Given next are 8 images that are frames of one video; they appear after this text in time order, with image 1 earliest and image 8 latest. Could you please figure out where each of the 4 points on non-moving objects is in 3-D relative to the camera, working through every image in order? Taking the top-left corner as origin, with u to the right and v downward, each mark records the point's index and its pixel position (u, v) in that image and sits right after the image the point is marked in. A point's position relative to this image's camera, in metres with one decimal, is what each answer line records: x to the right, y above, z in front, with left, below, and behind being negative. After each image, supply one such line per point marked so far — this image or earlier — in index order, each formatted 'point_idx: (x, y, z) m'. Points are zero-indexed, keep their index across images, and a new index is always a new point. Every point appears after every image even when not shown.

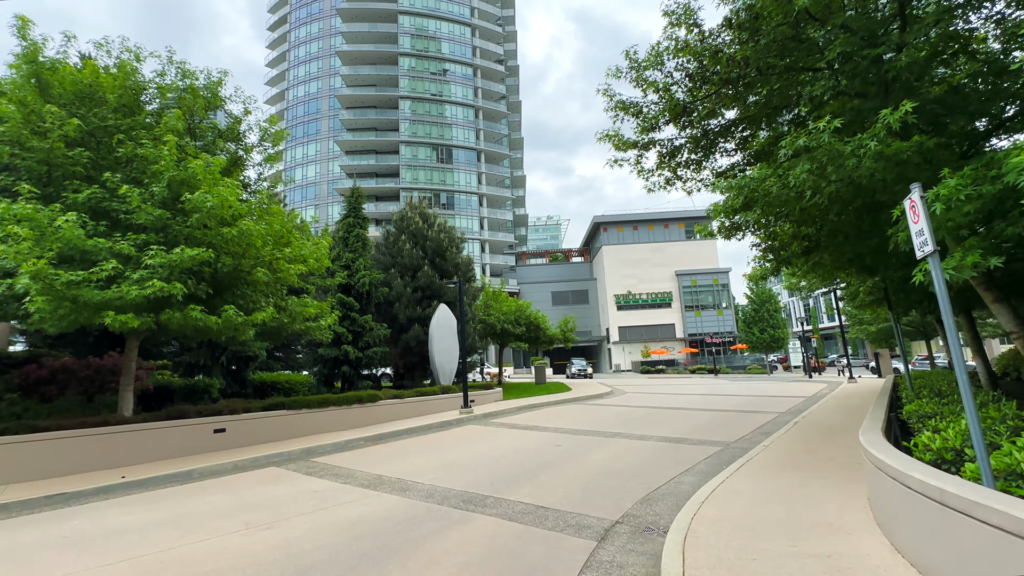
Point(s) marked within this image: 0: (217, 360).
0: (-10.1, -2.5, +16.3) m
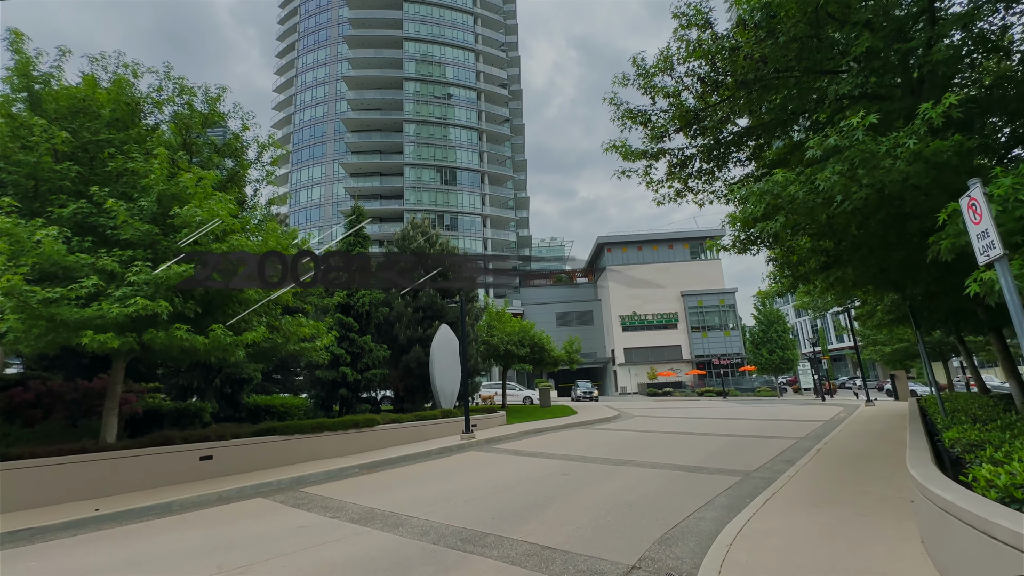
0: (-10.0, -3.2, +15.7) m
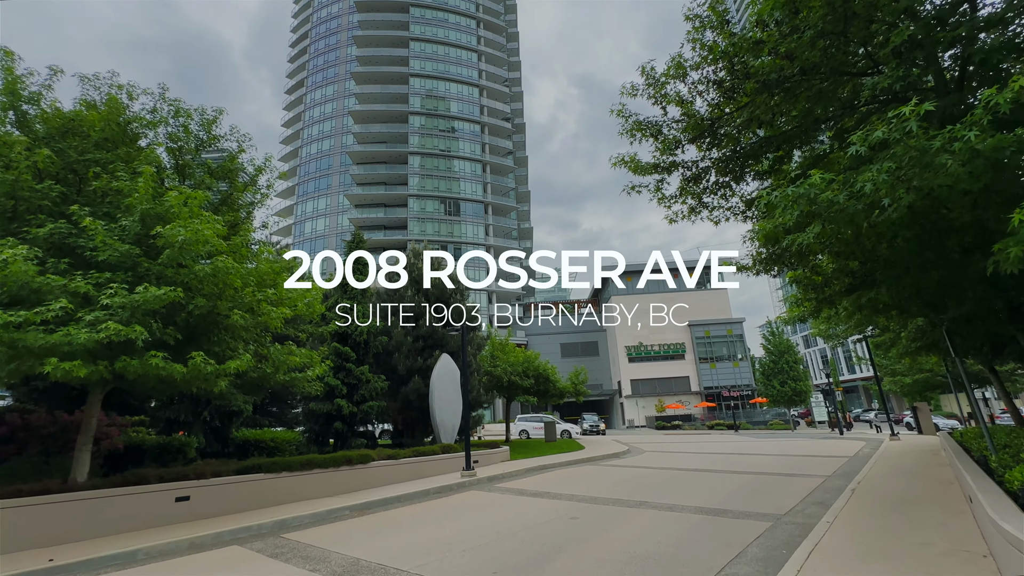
0: (-9.8, -4.0, +14.9) m
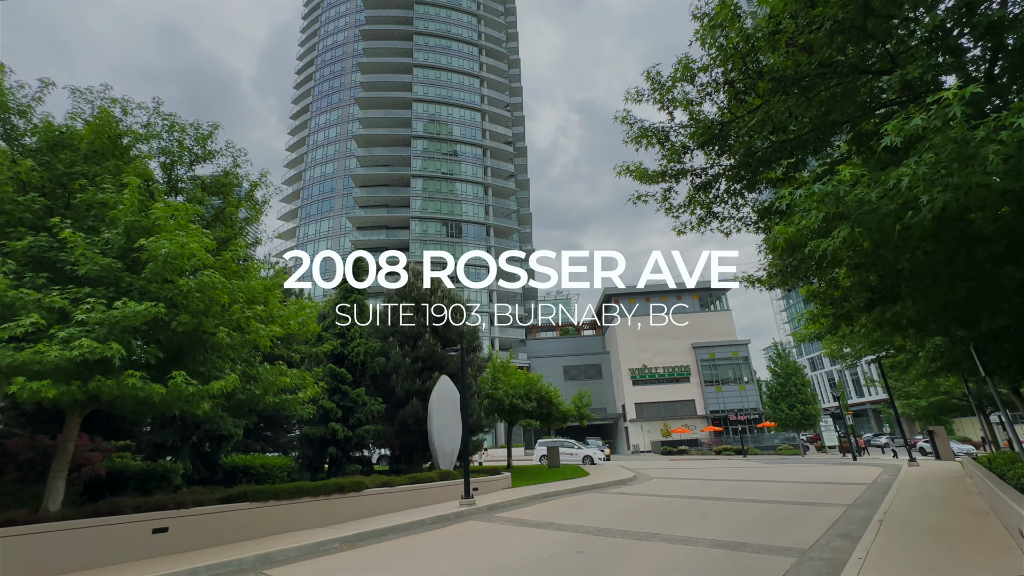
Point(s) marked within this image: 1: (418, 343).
0: (-9.8, -4.6, +14.3) m
1: (-3.8, -2.2, +19.1) m
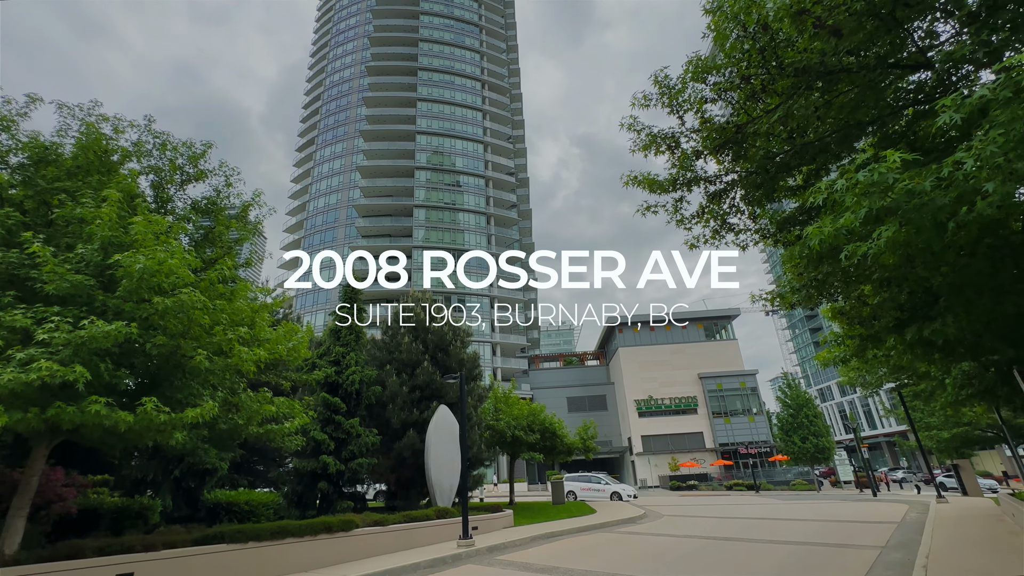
0: (-9.7, -5.3, +13.5) m
1: (-3.7, -3.2, +18.4) m
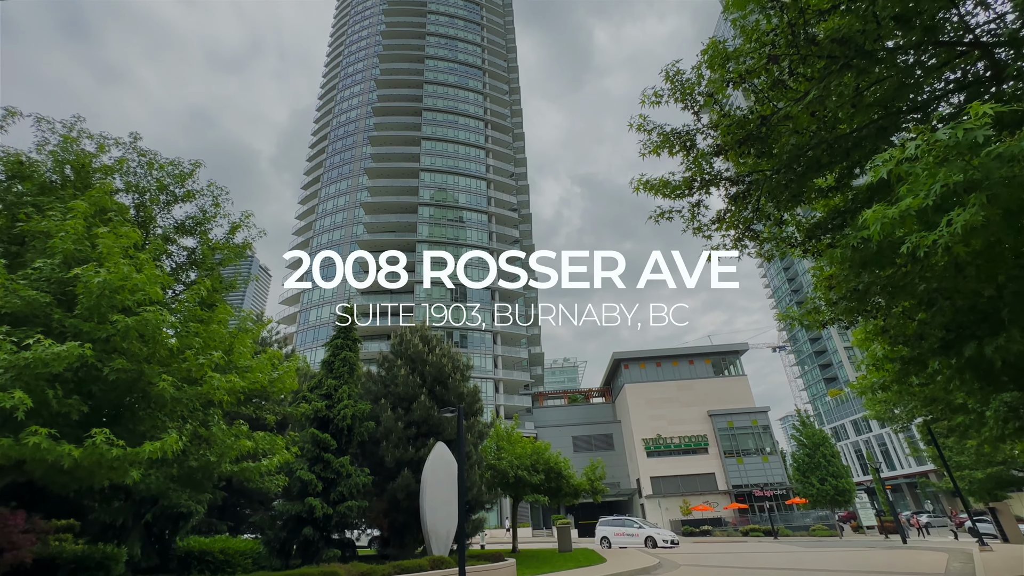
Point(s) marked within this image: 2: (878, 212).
0: (-9.7, -6.0, +12.3) m
1: (-3.6, -4.3, +17.3) m
2: (+3.1, +0.6, +4.1) m
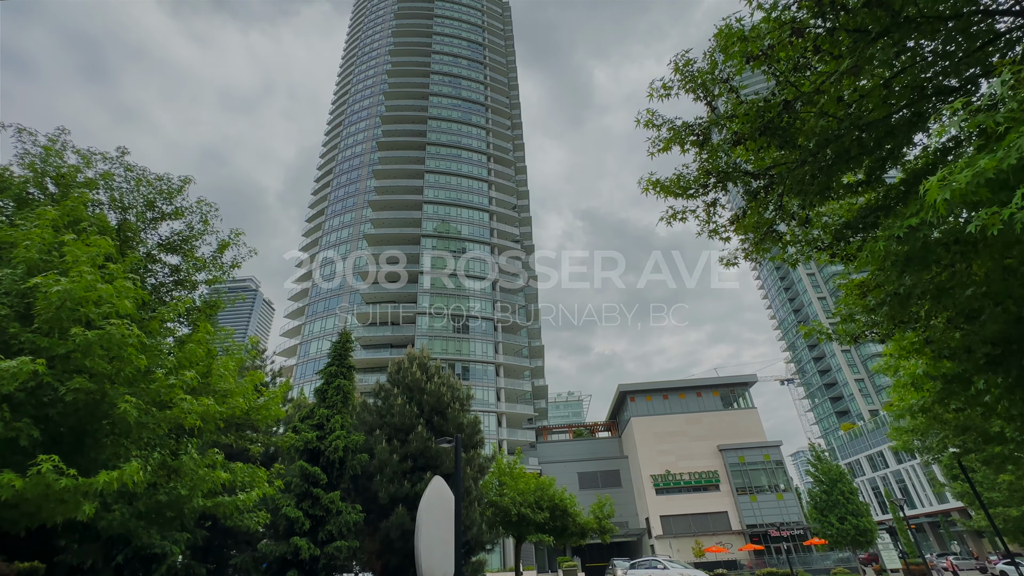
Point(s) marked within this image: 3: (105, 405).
0: (-9.6, -6.5, +11.3) m
1: (-3.5, -5.1, +16.4) m
2: (+3.1, +0.7, +3.5) m
3: (-5.7, -1.6, +6.6) m
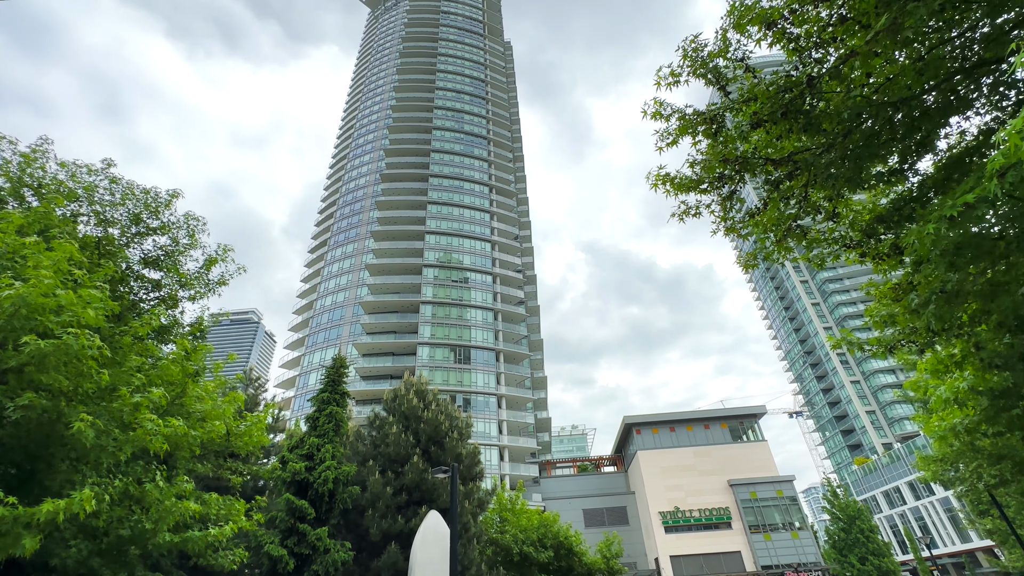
0: (-9.6, -7.0, +10.4) m
1: (-3.5, -5.9, +15.5) m
2: (+3.1, +0.8, +3.0) m
3: (-5.8, -1.7, +6.0) m
